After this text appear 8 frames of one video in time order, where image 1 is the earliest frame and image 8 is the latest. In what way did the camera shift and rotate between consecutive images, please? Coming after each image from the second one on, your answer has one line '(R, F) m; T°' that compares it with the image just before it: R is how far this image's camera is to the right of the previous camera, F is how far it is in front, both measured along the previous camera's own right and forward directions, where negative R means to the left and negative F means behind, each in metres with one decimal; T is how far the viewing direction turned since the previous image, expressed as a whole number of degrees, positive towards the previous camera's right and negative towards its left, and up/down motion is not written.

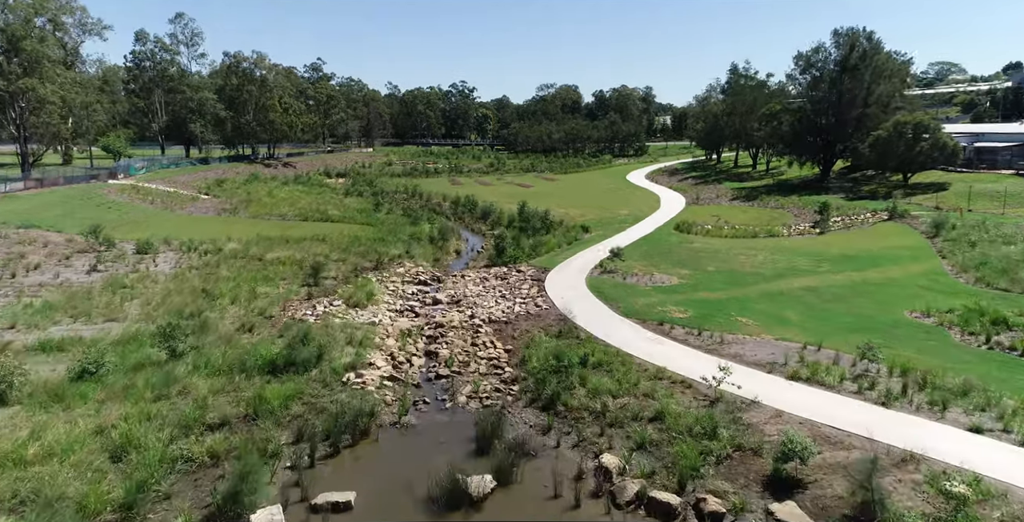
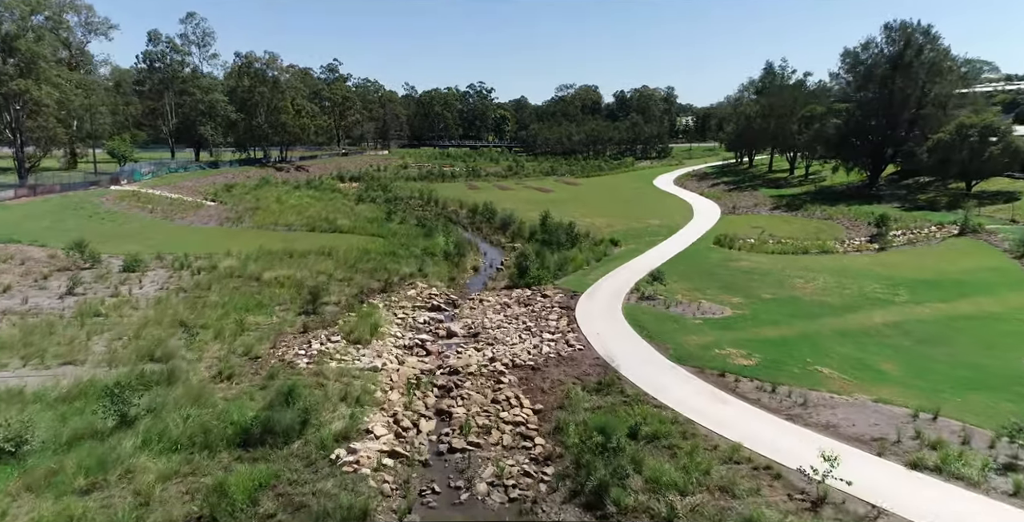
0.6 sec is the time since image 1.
(-0.3, +3.1) m; -1°
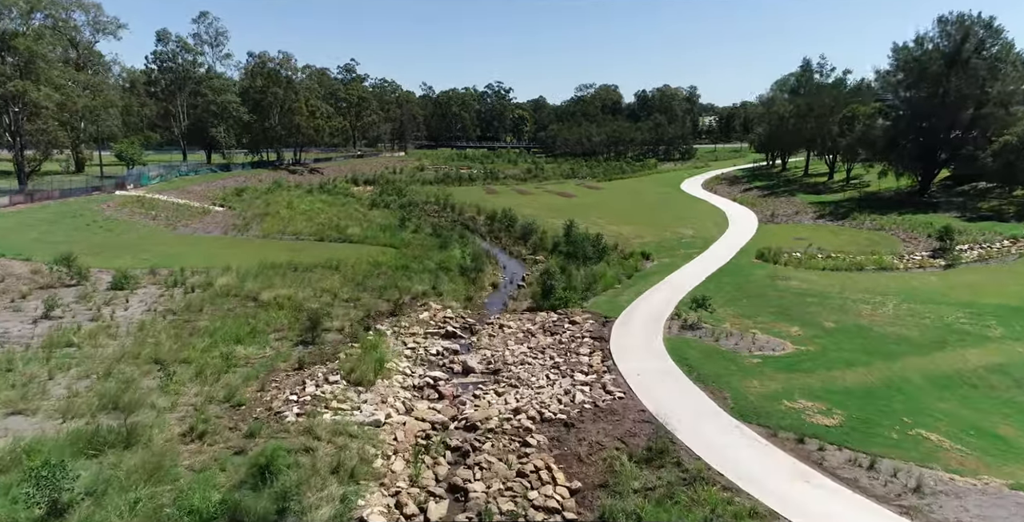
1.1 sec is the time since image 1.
(-0.2, +2.6) m; -1°
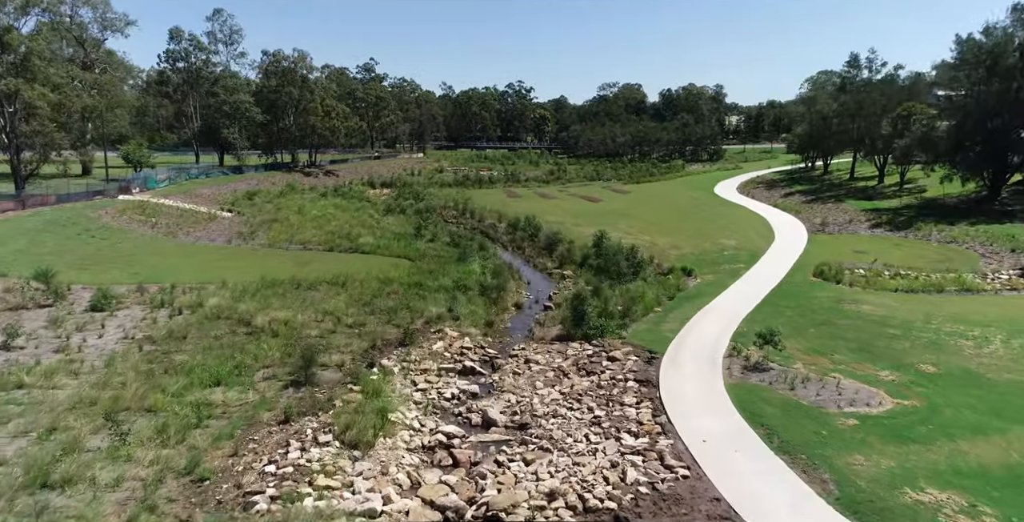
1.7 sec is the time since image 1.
(-0.2, +3.1) m; -2°
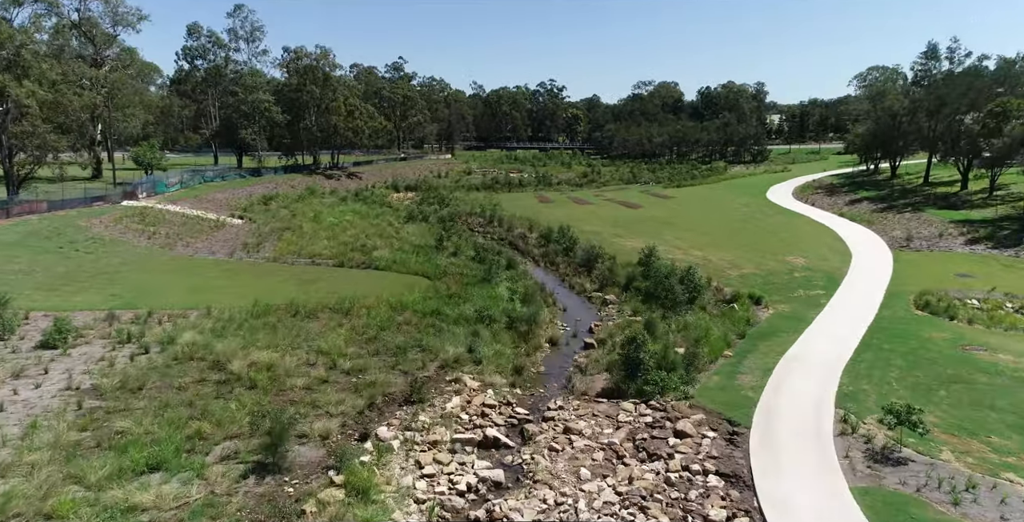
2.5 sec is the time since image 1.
(-0.1, +4.2) m; -3°
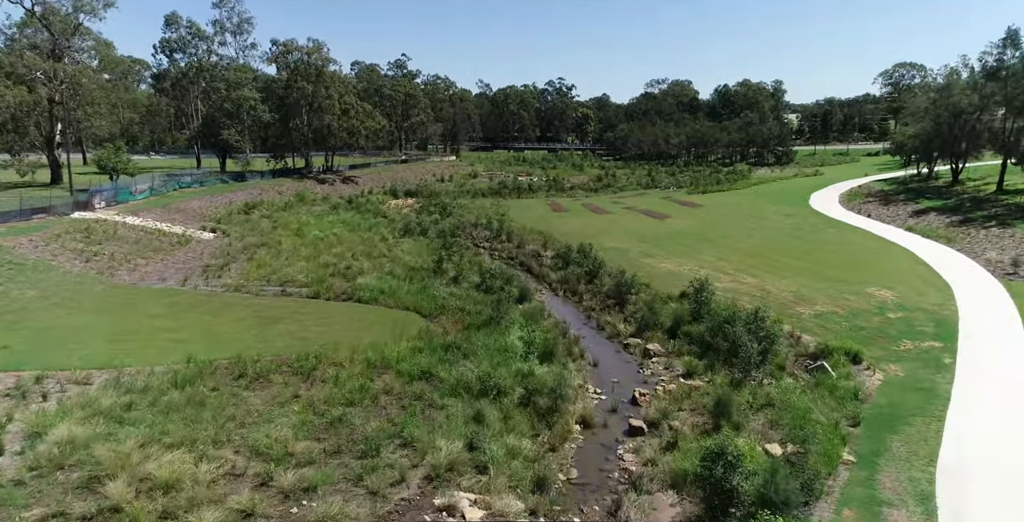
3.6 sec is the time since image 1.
(-0.3, +5.7) m; -1°
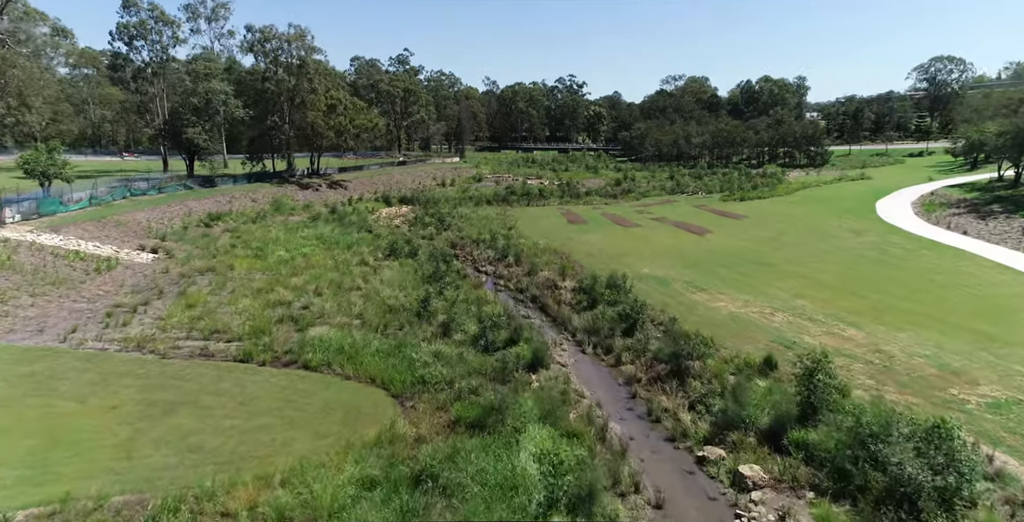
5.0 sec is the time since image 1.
(-0.1, +7.4) m; -1°
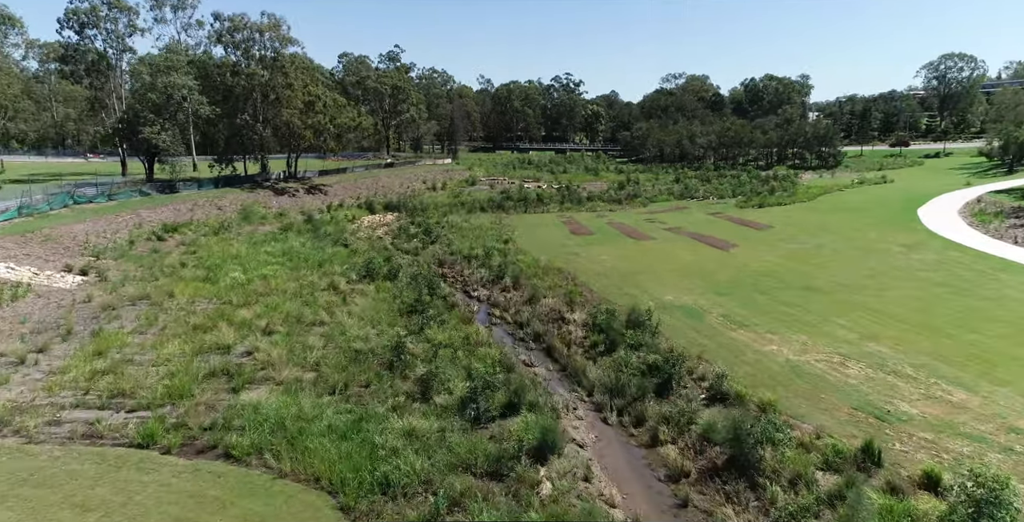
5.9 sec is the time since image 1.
(-0.1, +4.9) m; 0°
